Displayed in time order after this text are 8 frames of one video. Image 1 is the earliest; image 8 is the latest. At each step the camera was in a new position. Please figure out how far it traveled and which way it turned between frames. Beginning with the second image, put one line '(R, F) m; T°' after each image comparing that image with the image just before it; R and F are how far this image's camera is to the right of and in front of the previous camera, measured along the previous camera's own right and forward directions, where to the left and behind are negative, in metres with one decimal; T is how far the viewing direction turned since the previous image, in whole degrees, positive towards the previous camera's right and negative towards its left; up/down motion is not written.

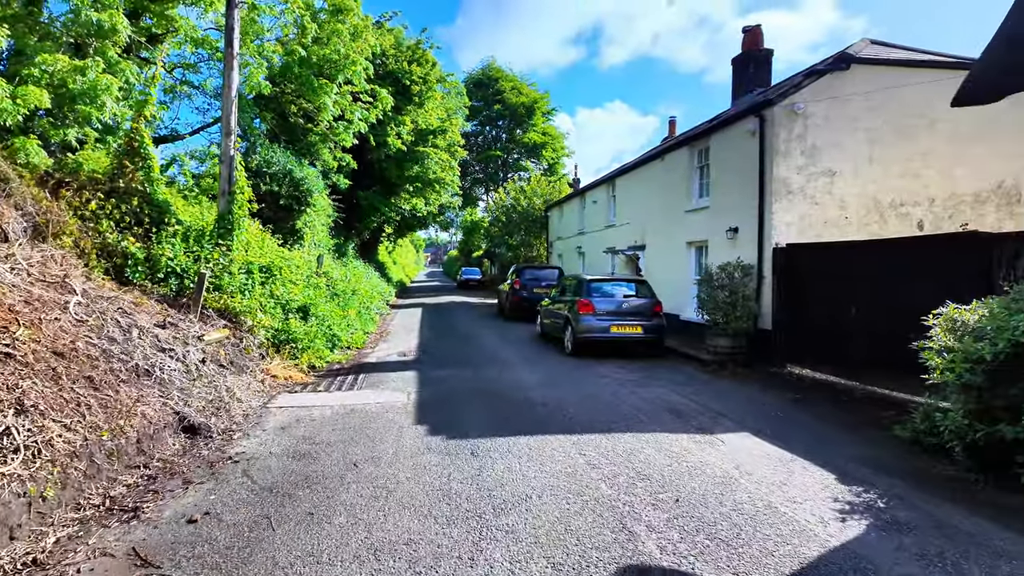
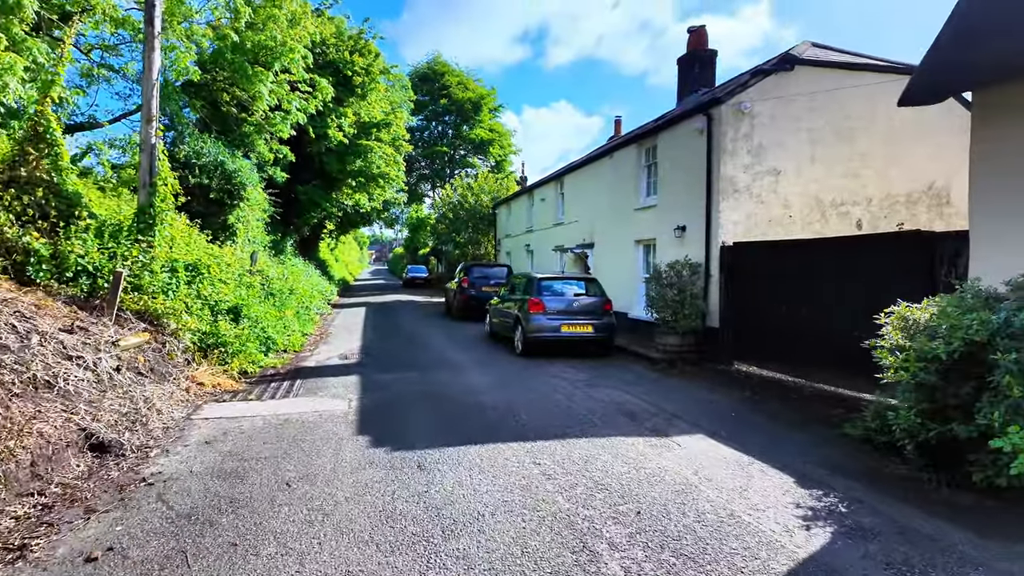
(0.0, +0.3) m; +5°
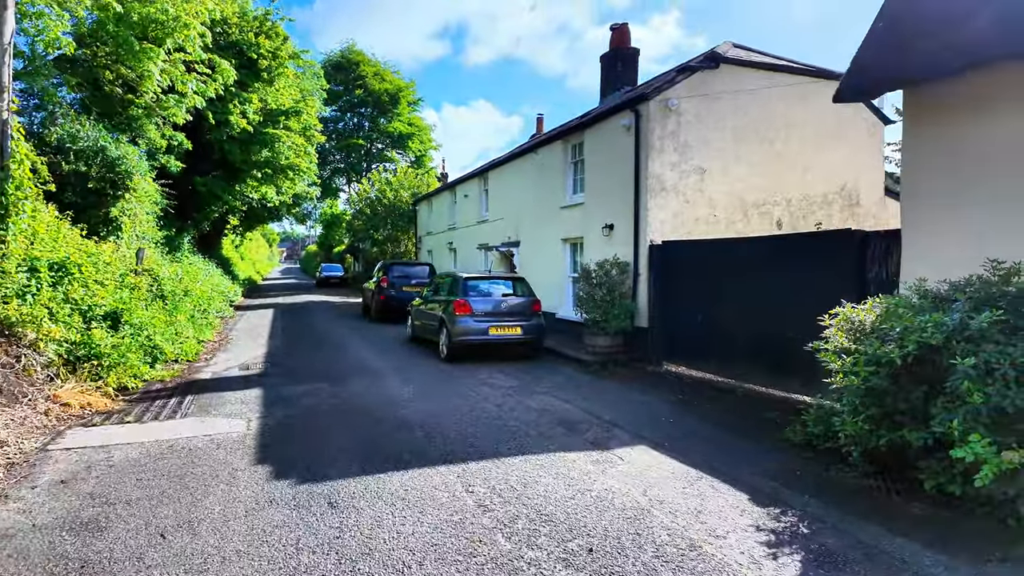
(-0.1, +0.6) m; +8°
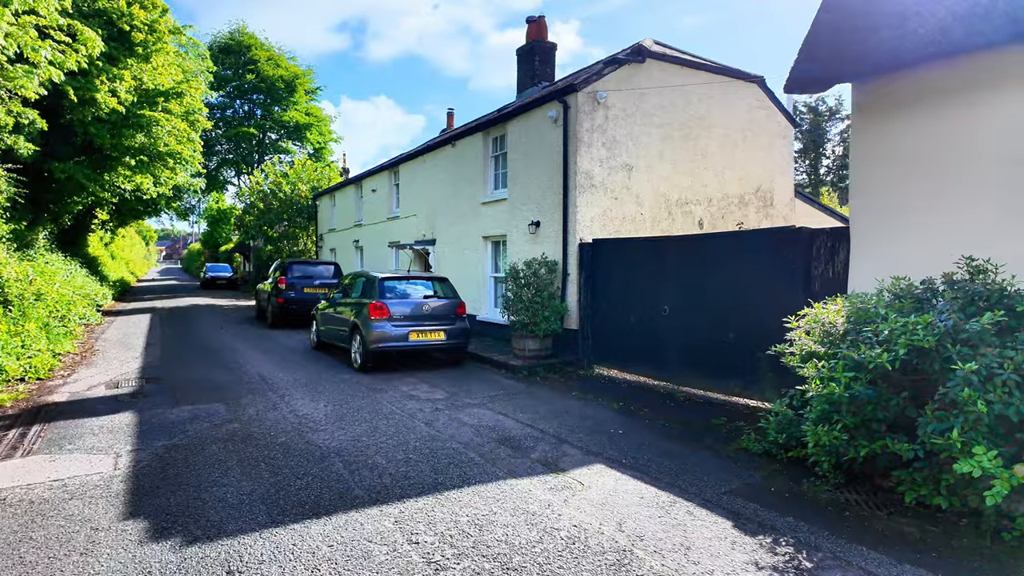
(-0.3, +0.7) m; +9°
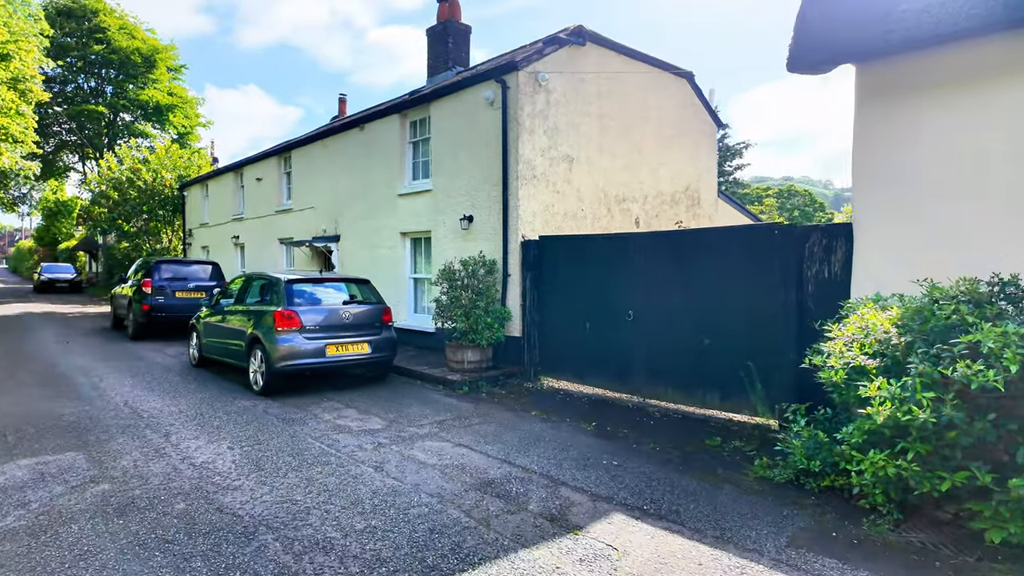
(-0.7, +1.1) m; +11°
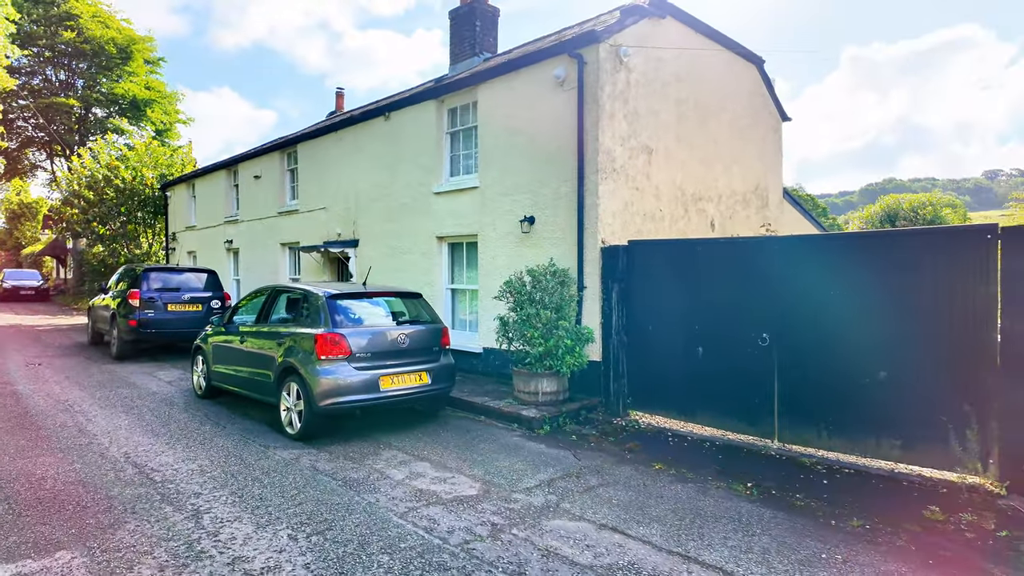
(-1.2, +1.3) m; +2°
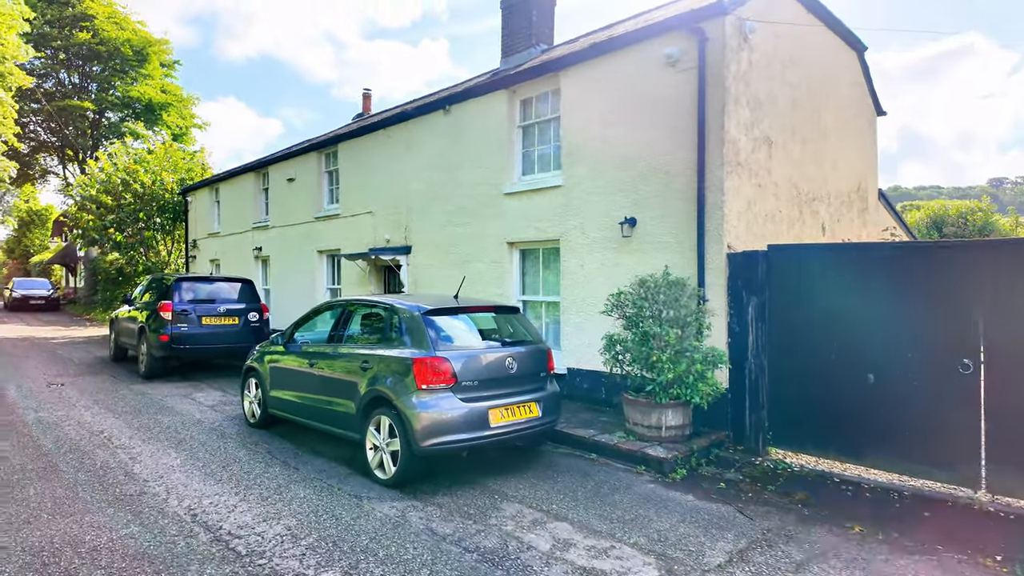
(-1.1, +1.0) m; 0°
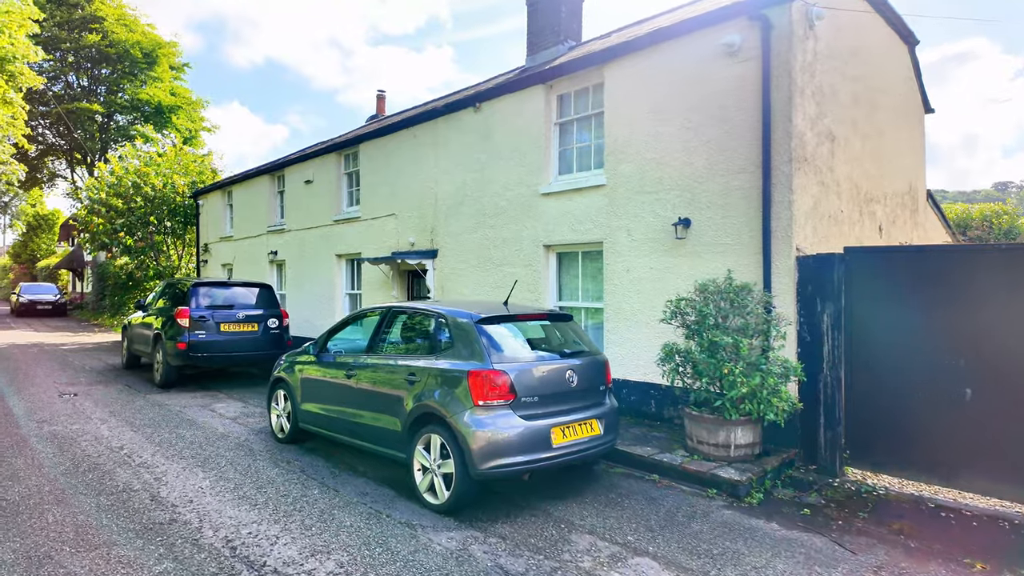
(-0.4, +0.4) m; 0°
